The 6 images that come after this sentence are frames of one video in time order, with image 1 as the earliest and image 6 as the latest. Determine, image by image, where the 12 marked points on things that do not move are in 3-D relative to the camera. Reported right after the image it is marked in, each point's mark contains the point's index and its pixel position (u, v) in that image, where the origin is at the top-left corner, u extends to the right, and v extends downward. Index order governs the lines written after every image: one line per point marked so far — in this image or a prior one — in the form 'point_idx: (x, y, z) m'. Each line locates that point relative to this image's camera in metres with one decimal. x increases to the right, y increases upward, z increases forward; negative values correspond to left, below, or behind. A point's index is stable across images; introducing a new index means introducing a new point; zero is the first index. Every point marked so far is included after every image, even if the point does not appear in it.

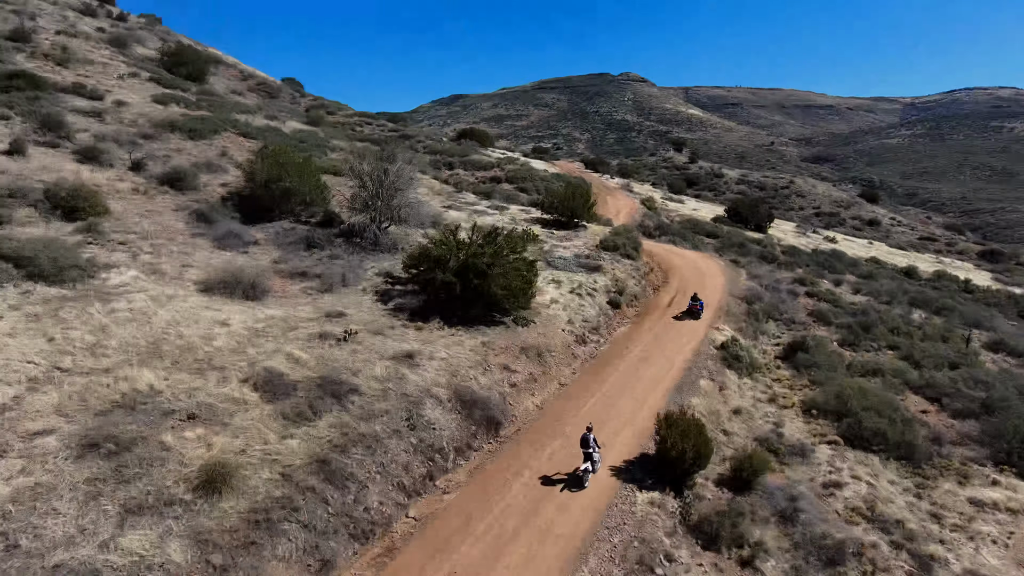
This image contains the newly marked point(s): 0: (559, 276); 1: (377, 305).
0: (+1.4, +0.3, +19.0) m
1: (-3.2, -0.4, +15.2) m
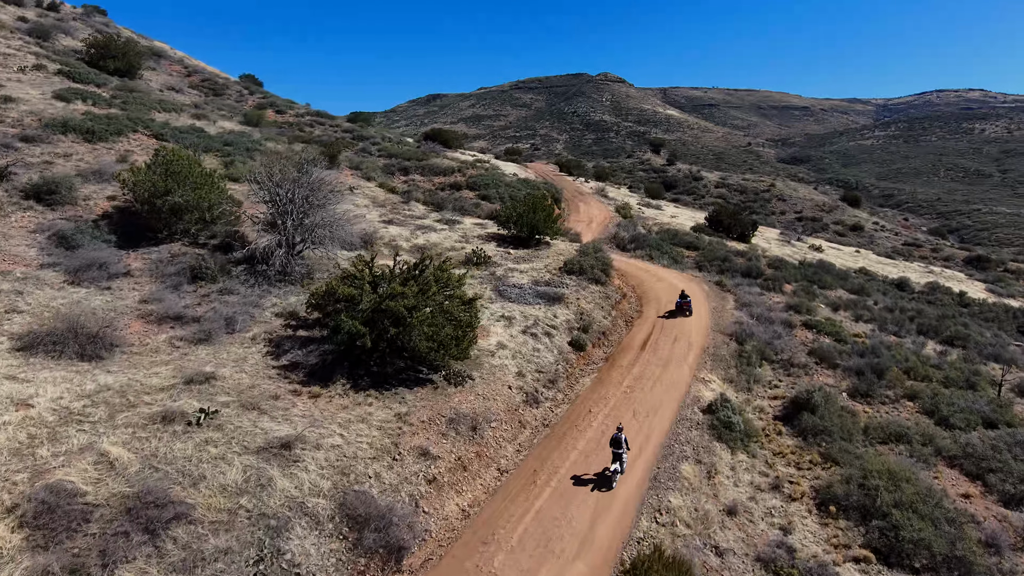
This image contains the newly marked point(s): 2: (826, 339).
0: (-0.1, -0.6, +15.7) m
1: (-4.5, -1.3, +11.7) m
2: (+8.4, -1.4, +17.4) m
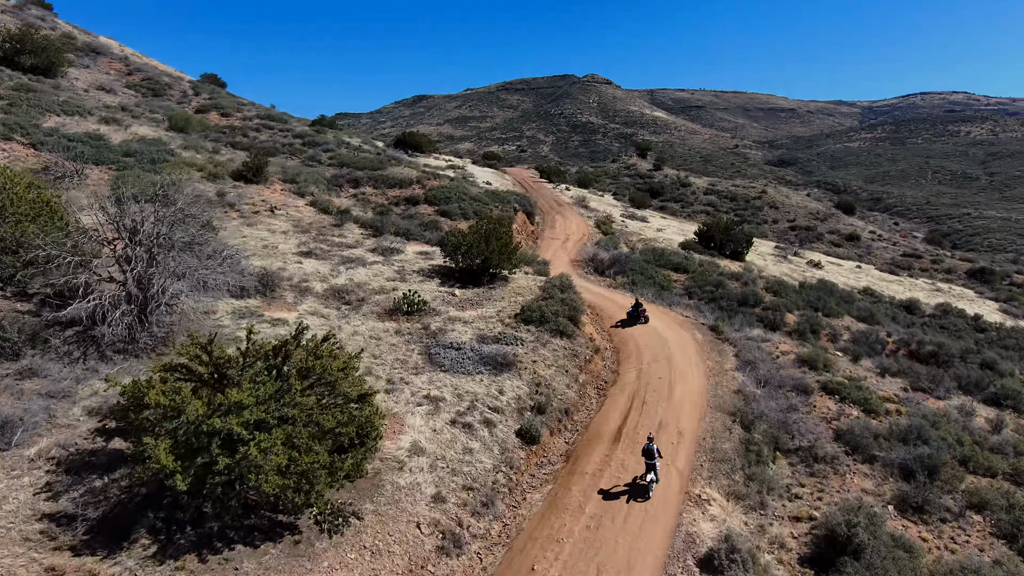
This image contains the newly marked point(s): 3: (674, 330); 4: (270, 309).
0: (-1.3, -1.8, +11.7) m
1: (-5.6, -2.5, +7.6) m
2: (+7.1, -2.6, +13.5) m
3: (+4.3, -1.2, +17.1) m
4: (-5.0, -0.4, +13.5) m
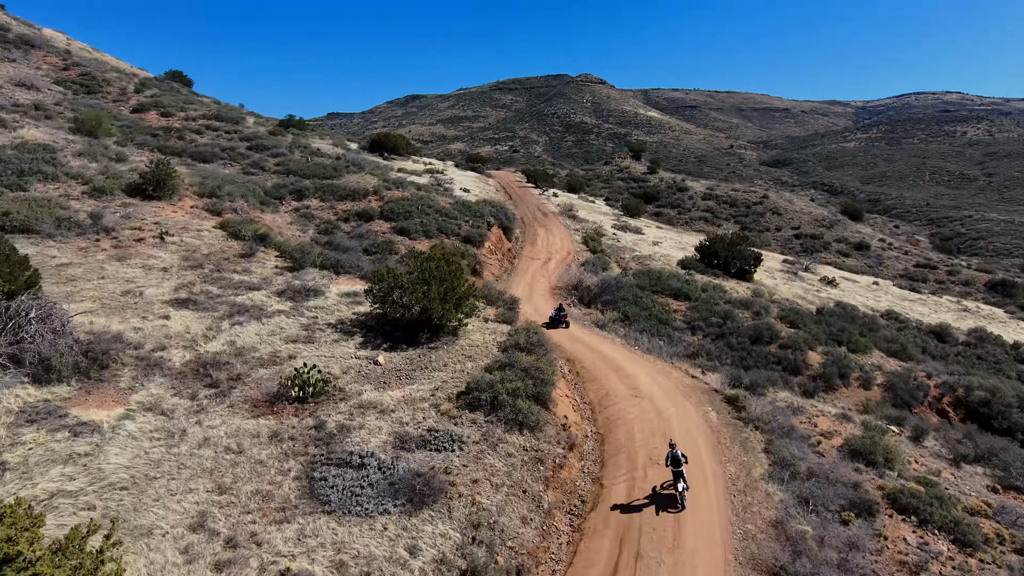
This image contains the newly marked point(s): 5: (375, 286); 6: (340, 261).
0: (-2.3, -3.0, +7.3) m
1: (-6.6, -3.7, +3.2) m
2: (+6.2, -3.7, +9.2) m
3: (+3.3, -2.3, +12.7) m
4: (-6.0, -1.6, +9.1) m
5: (-2.7, 0.0, +13.4) m
6: (-4.6, +0.7, +17.4) m
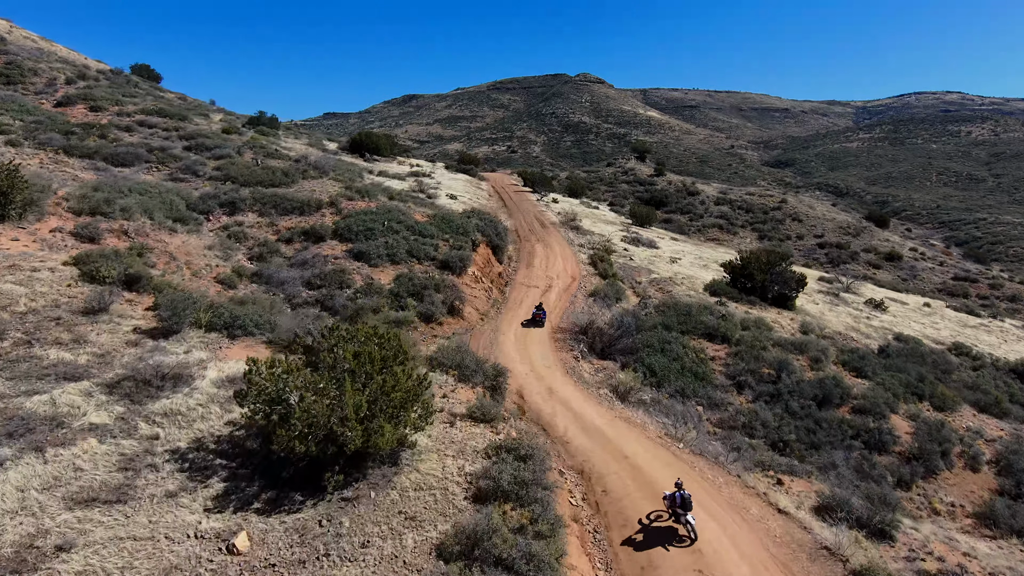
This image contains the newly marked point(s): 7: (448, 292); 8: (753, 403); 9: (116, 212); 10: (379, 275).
0: (-2.5, -4.1, +2.0) m
1: (-6.8, -4.9, -2.2) m
2: (+5.9, -4.9, +3.9) m
3: (+3.0, -3.5, +7.4) m
4: (-6.3, -2.8, +3.7) m
5: (-3.0, -1.1, +8.1) m
6: (-4.9, -0.4, +12.0) m
7: (-1.8, -0.1, +18.0) m
8: (+6.1, -2.8, +16.3) m
9: (-9.8, +2.0, +16.0) m
10: (-3.7, +0.4, +18.0) m
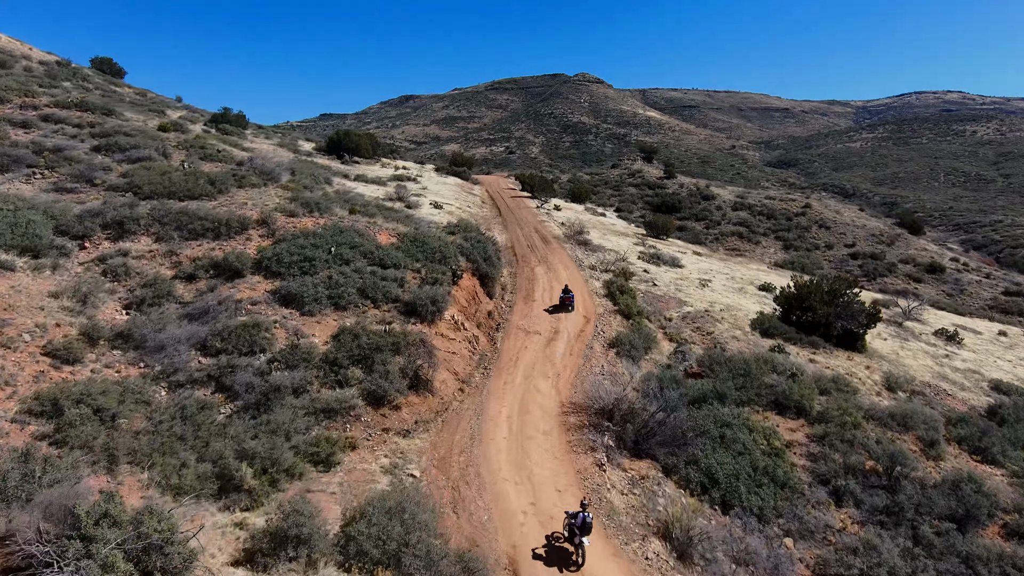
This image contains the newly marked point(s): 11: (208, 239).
0: (-2.6, -5.3, -3.5) m
1: (-6.9, -6.0, -7.6) m
2: (+5.8, -6.0, -1.6) m
3: (+2.9, -4.6, +2.0) m
4: (-6.4, -3.9, -1.8) m
5: (-3.1, -2.3, +2.6) m
6: (-5.1, -1.6, +6.6) m
7: (-1.9, -1.3, +12.6) m
8: (+5.9, -3.9, +10.9) m
9: (-10.0, +0.8, +10.6) m
10: (-3.8, -0.8, +12.5) m
11: (-7.0, +1.1, +15.0) m
